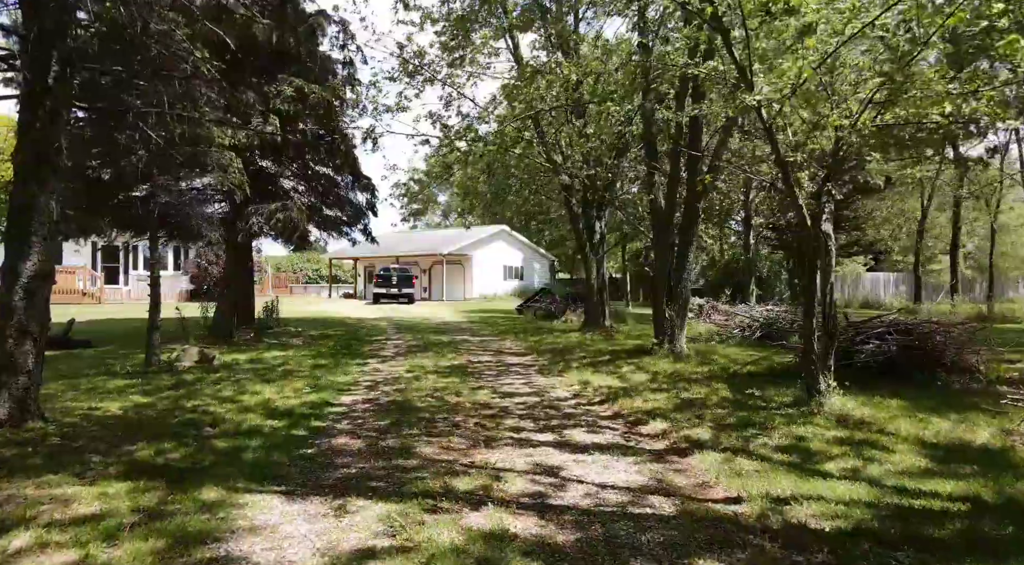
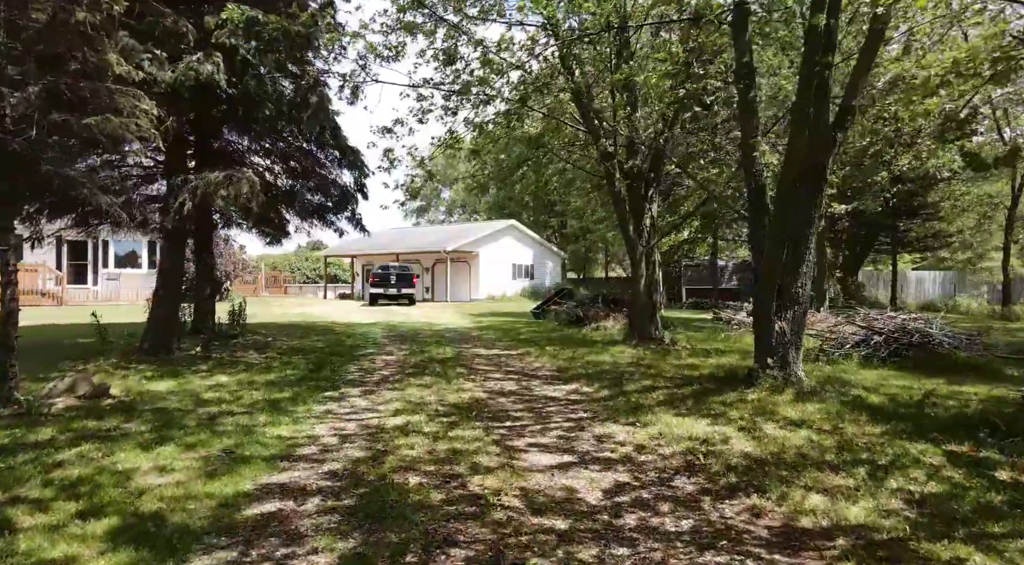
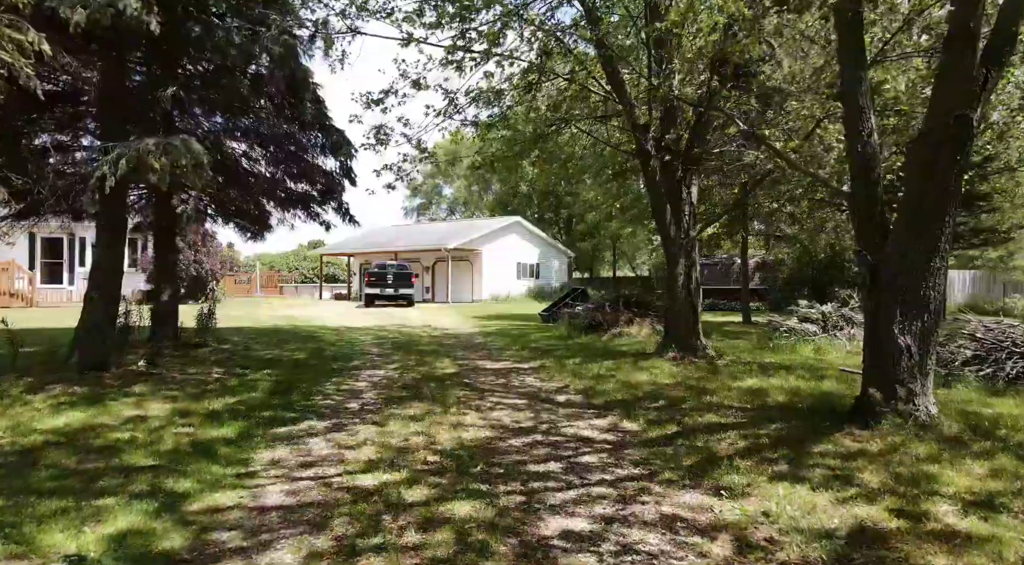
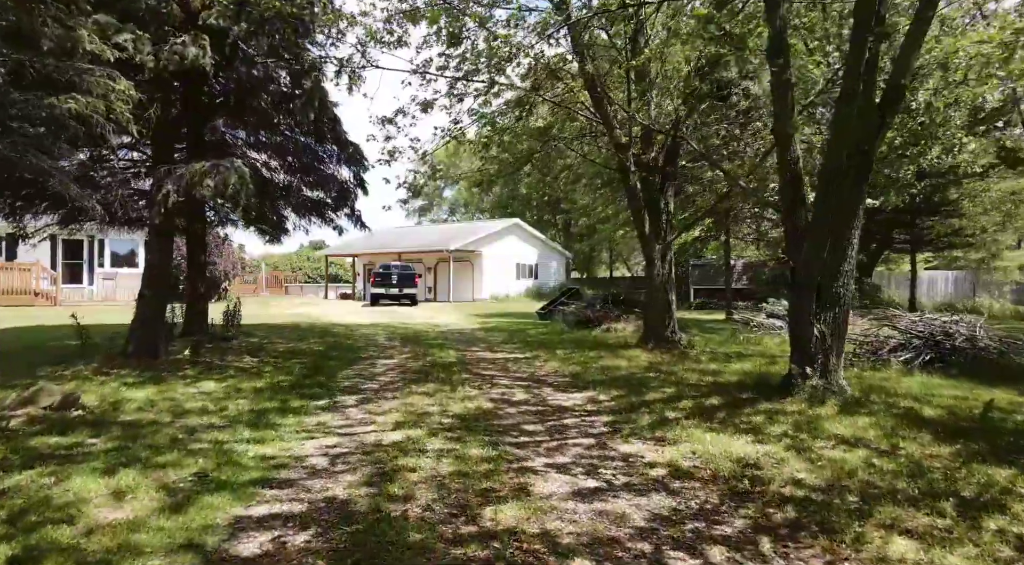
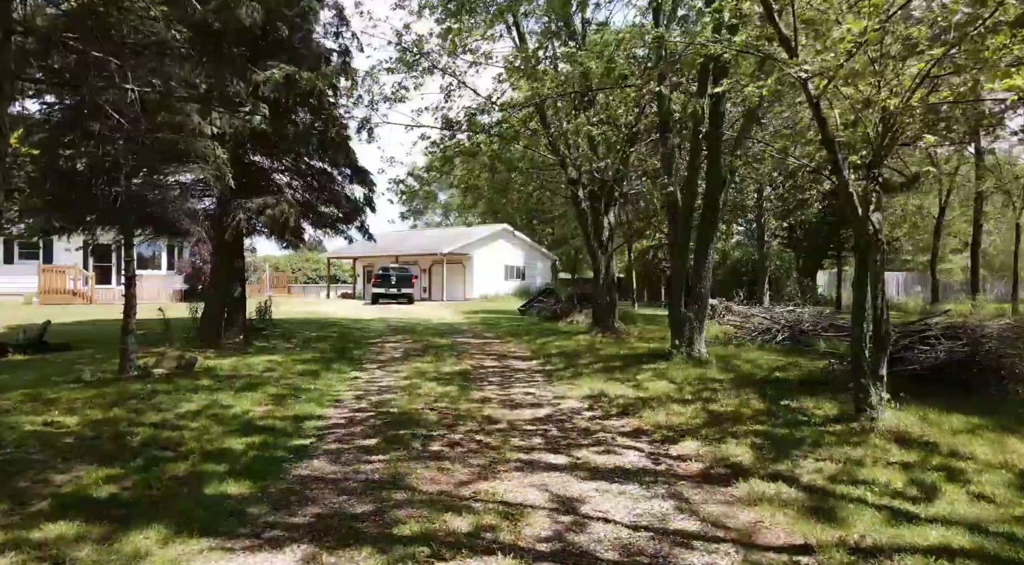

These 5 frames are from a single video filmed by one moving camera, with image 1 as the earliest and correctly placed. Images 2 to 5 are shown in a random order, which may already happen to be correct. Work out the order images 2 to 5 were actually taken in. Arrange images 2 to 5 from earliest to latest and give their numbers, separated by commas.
5, 2, 4, 3
